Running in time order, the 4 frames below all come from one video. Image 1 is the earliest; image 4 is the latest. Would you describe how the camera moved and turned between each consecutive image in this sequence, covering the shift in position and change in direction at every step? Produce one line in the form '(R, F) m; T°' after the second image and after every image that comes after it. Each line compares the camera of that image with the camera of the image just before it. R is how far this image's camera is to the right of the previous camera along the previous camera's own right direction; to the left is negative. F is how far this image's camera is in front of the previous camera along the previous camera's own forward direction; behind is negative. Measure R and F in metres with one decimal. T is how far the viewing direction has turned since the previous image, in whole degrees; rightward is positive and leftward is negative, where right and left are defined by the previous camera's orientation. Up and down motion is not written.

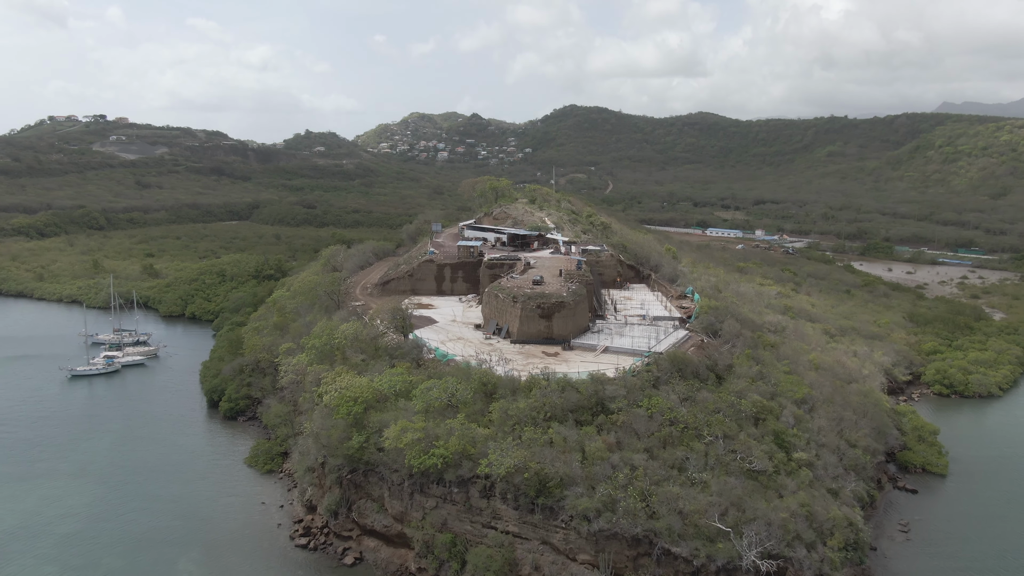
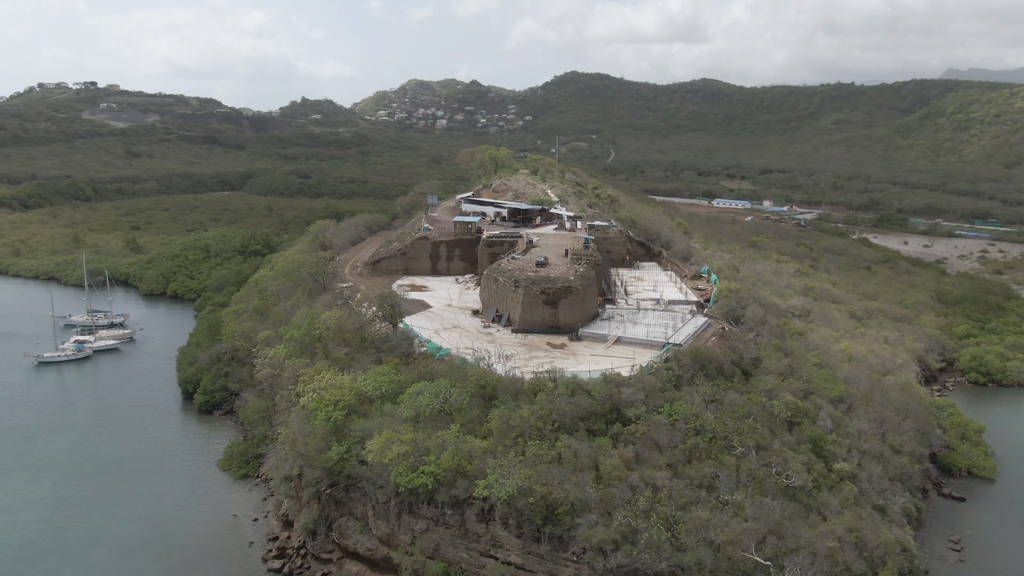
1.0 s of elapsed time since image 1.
(-0.1, +3.0) m; 0°
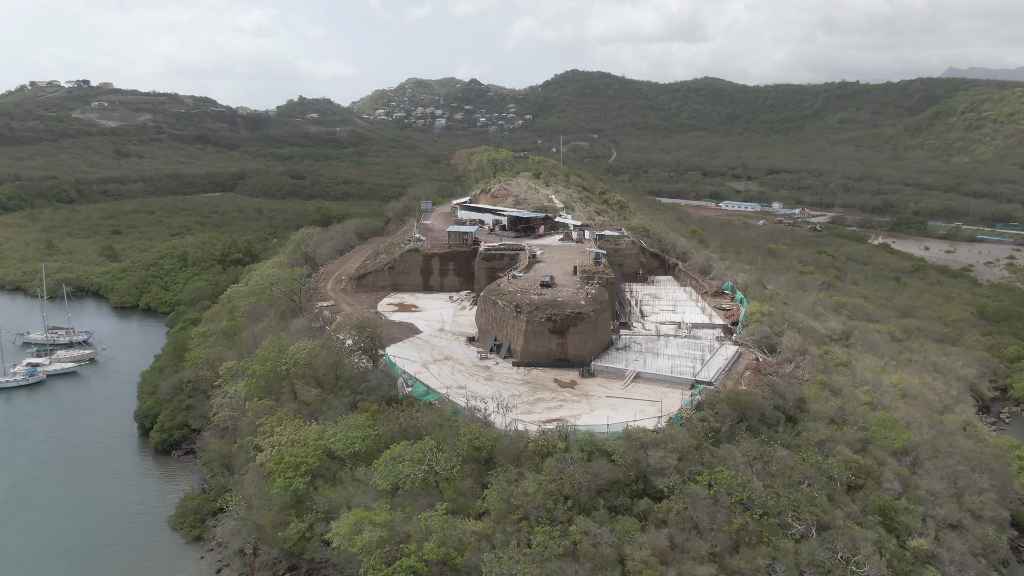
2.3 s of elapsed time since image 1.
(0.0, +3.8) m; 0°
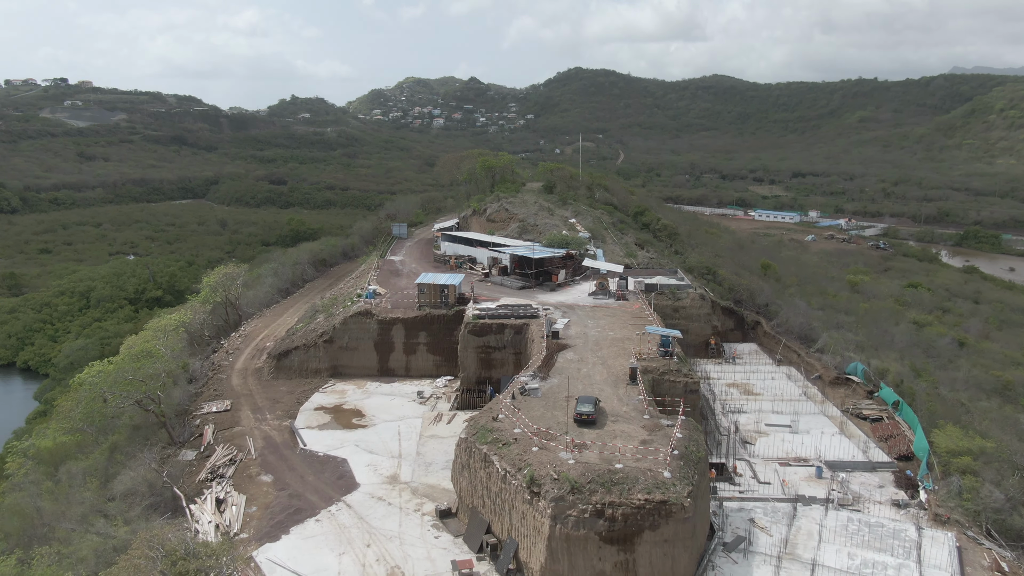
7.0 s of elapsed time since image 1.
(-0.1, +12.0) m; 0°
